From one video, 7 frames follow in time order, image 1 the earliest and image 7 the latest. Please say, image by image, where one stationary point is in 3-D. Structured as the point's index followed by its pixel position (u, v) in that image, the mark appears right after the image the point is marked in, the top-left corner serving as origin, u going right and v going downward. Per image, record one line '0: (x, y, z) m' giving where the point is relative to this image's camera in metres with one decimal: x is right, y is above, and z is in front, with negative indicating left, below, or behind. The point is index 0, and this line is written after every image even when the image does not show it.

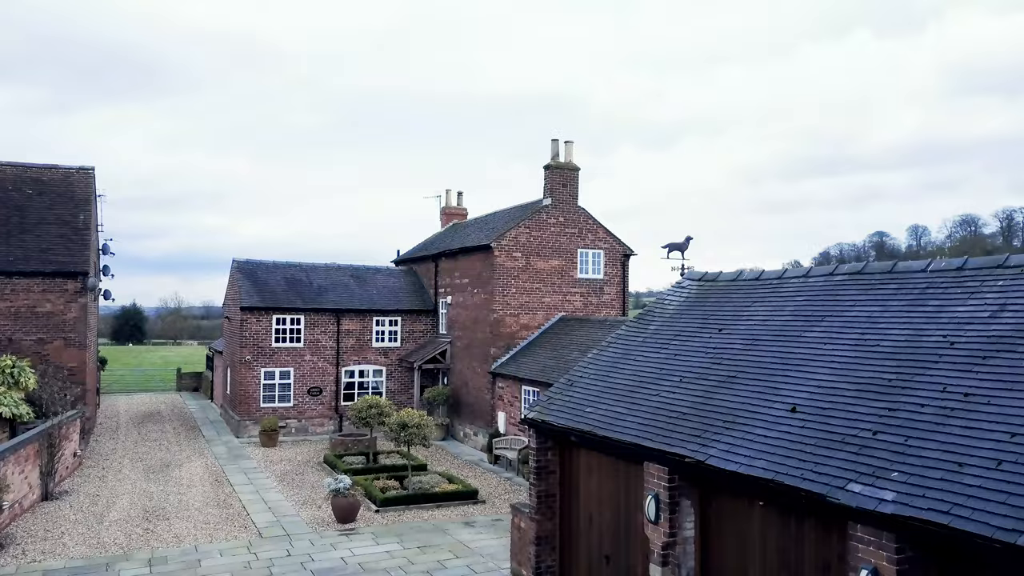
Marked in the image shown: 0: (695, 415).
0: (+4.1, -2.9, +9.5) m
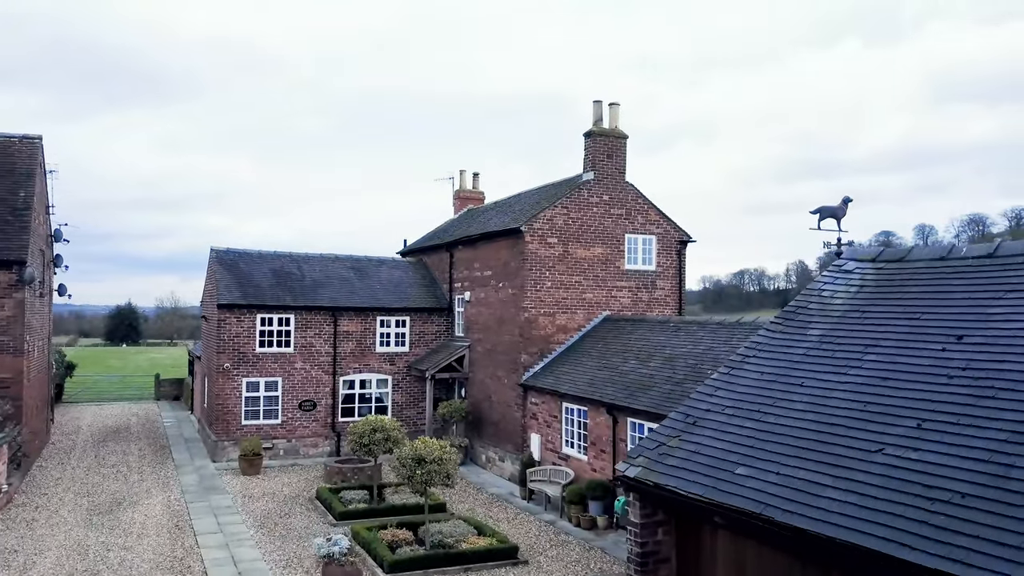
0: (+5.7, -2.5, +5.1) m
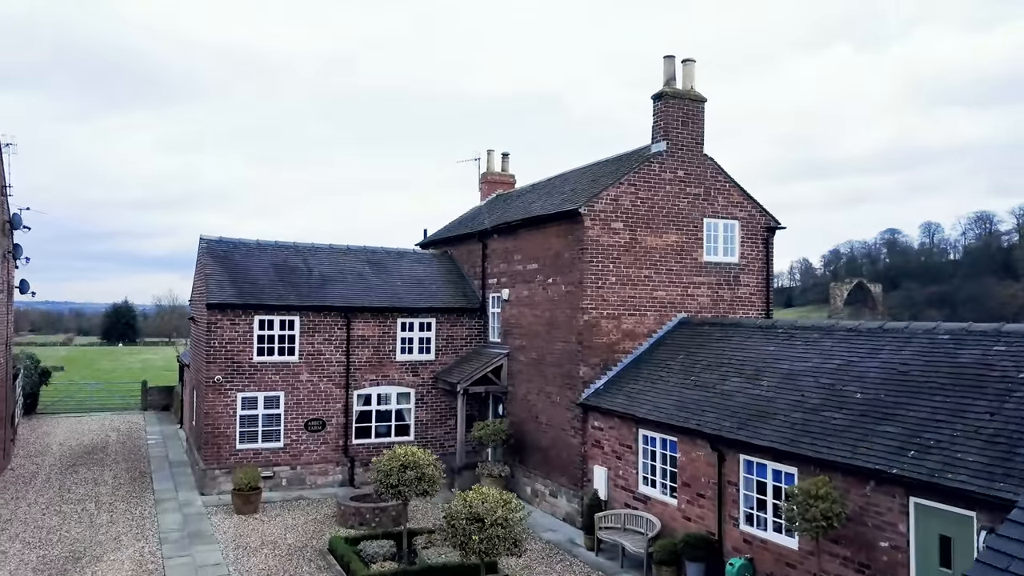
0: (+7.8, -2.5, +1.3) m
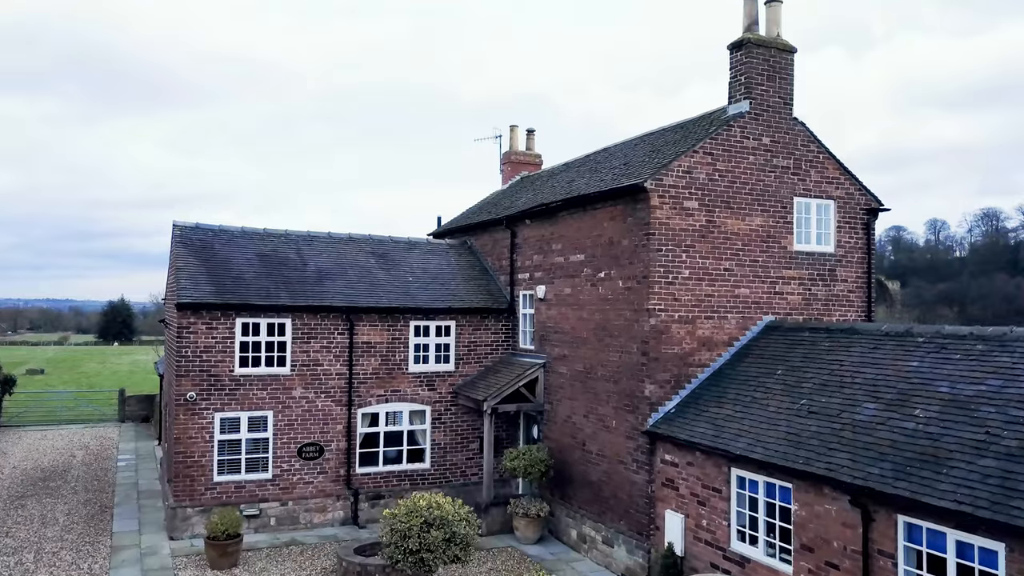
0: (+9.1, -2.4, -2.0) m
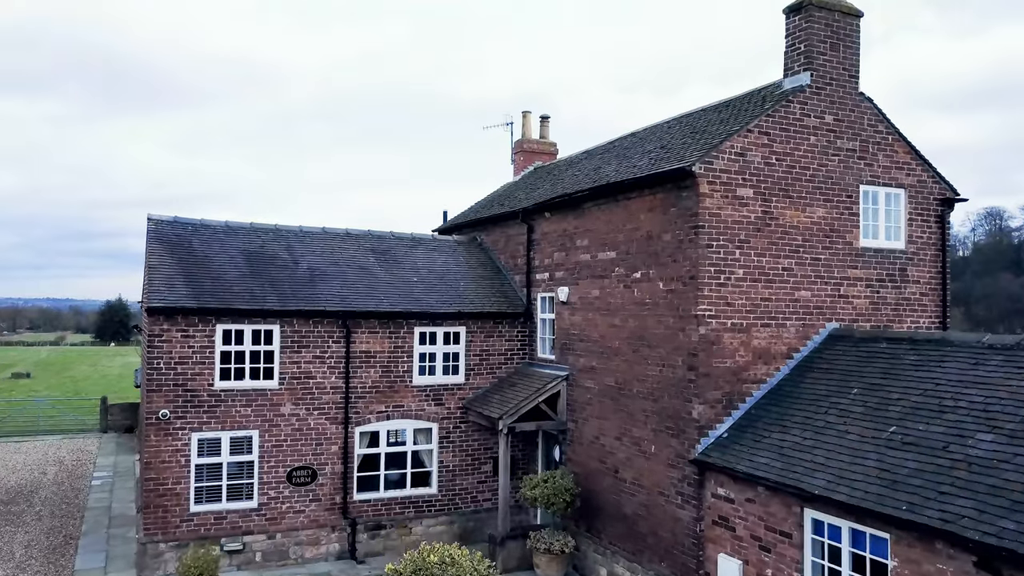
0: (+9.7, -2.5, -3.9) m
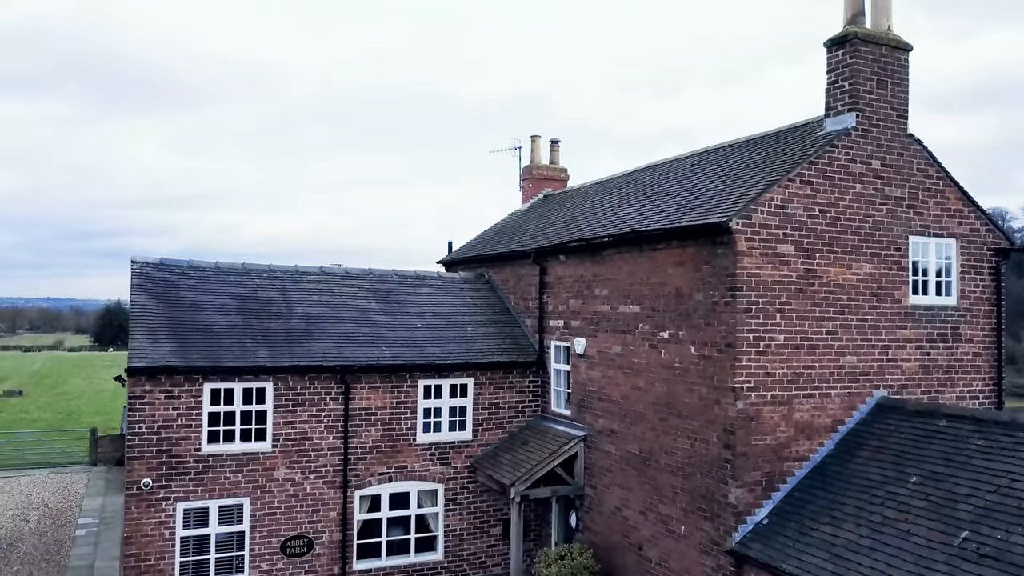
0: (+10.1, -4.1, -5.0) m
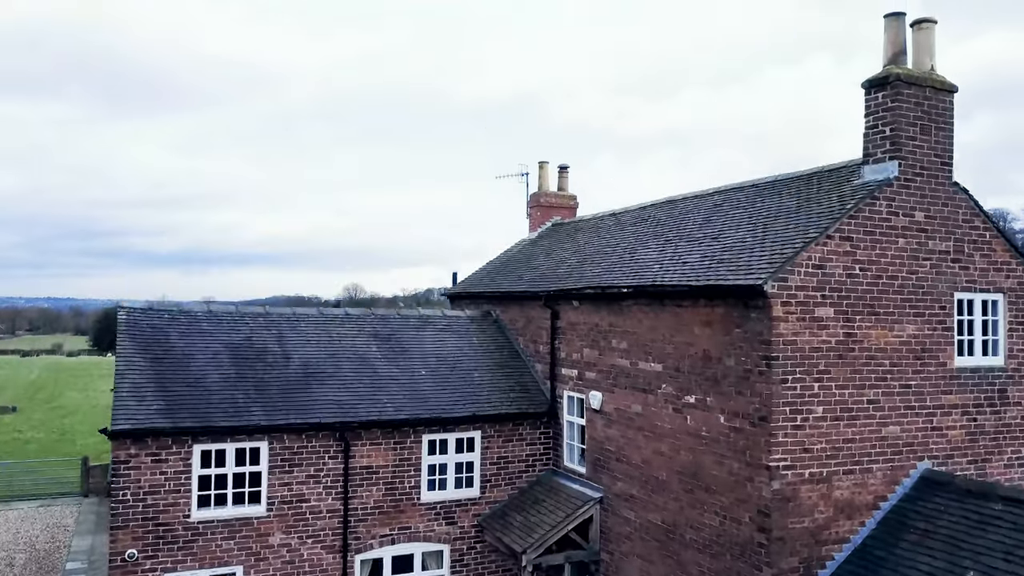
0: (+10.4, -5.5, -5.8) m
